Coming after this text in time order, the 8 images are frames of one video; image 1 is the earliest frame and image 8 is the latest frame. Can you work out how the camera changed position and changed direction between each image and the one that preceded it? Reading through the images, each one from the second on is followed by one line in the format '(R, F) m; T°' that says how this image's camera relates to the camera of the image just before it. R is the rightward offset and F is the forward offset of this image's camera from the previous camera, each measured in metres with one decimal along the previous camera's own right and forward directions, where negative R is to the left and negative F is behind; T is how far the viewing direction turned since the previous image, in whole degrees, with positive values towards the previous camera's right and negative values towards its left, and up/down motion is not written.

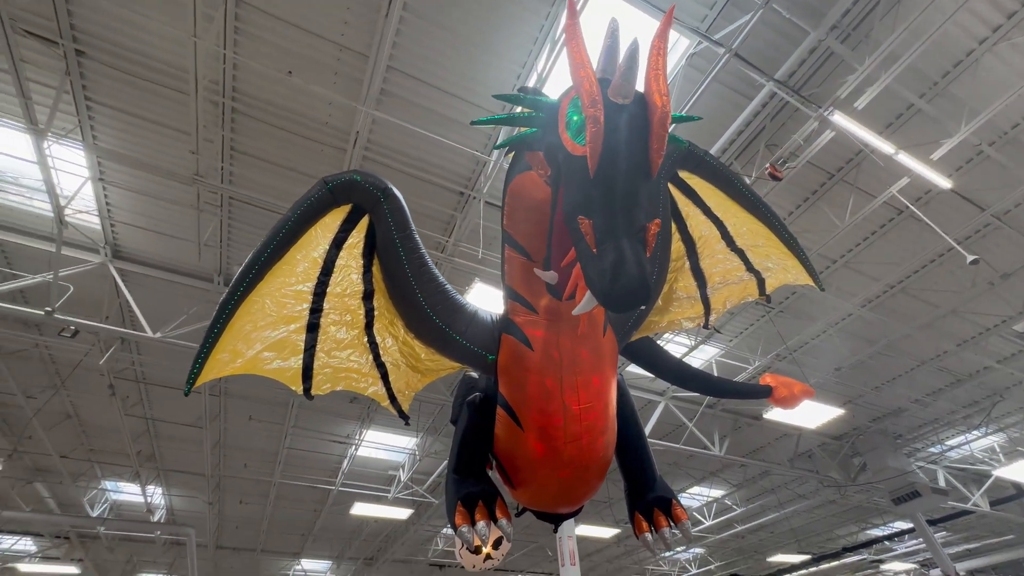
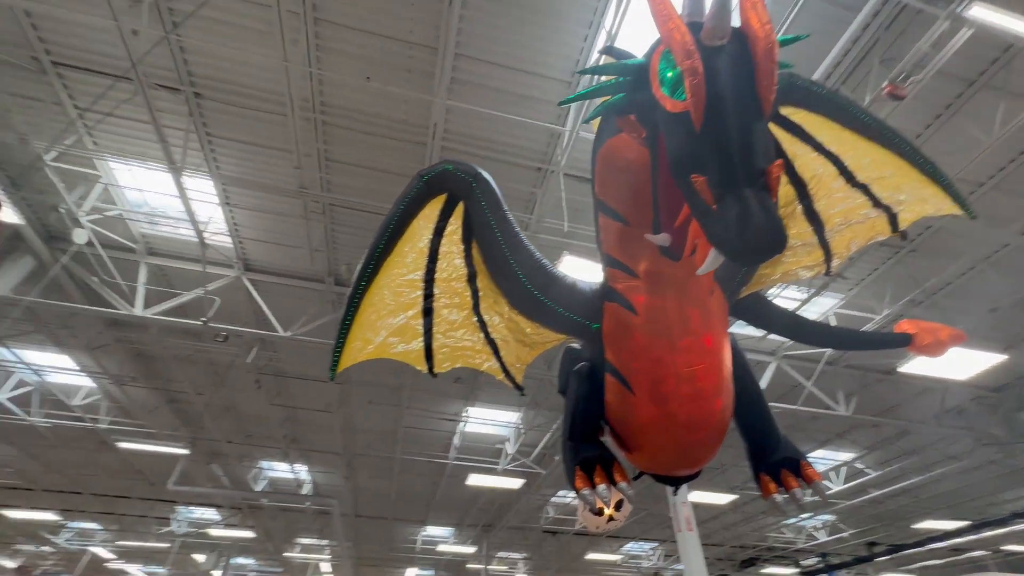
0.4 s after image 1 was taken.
(-0.1, 0.0) m; -11°
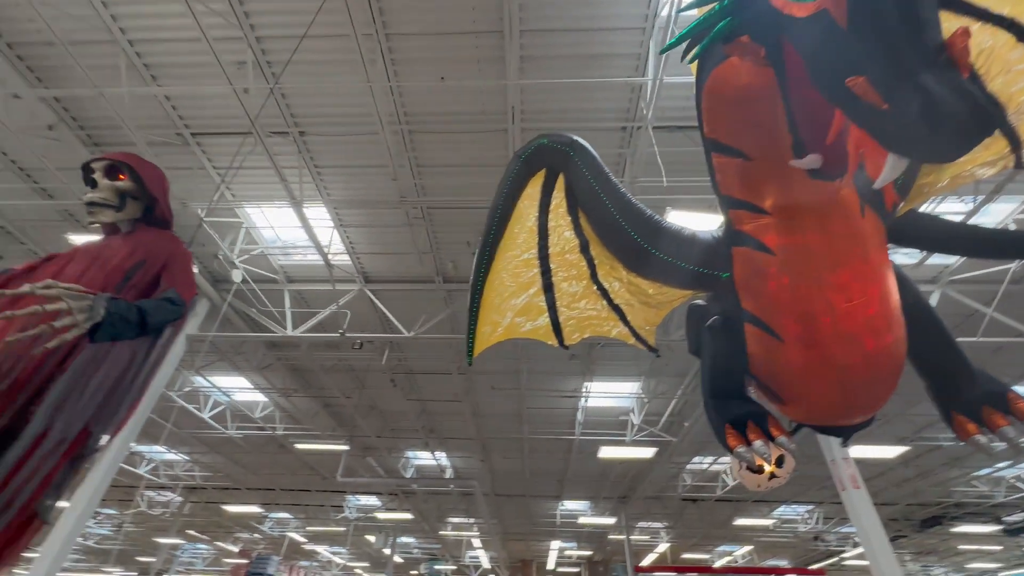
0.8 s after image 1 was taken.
(-0.1, 0.0) m; -12°
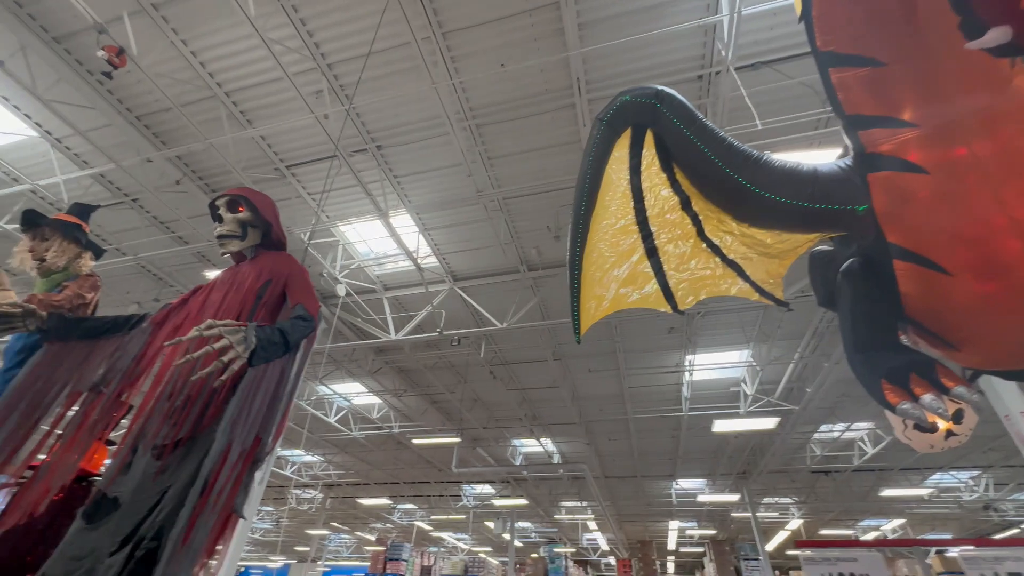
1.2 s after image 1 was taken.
(-0.1, 0.0) m; -10°
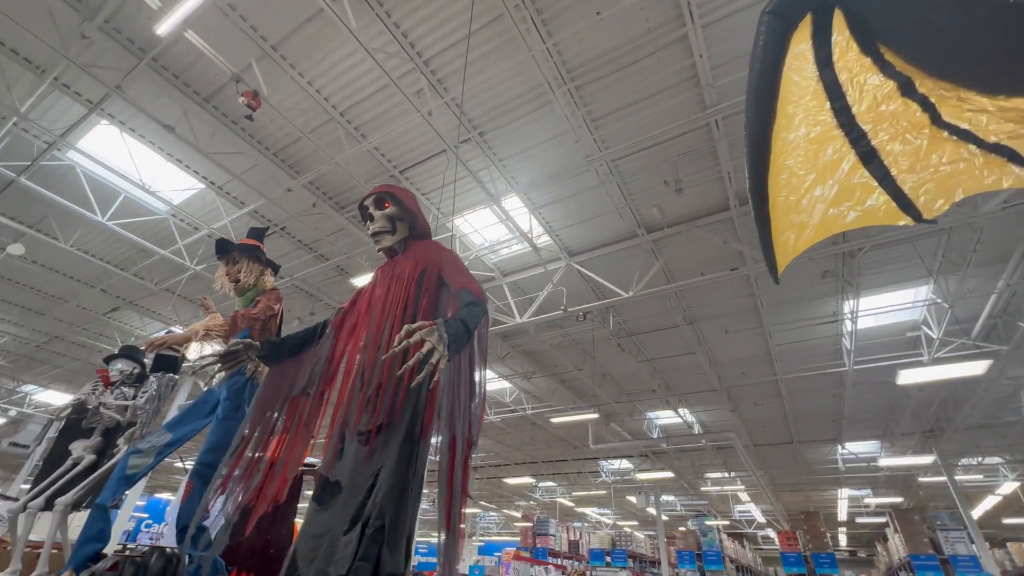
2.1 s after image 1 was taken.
(-0.2, +0.1) m; -13°
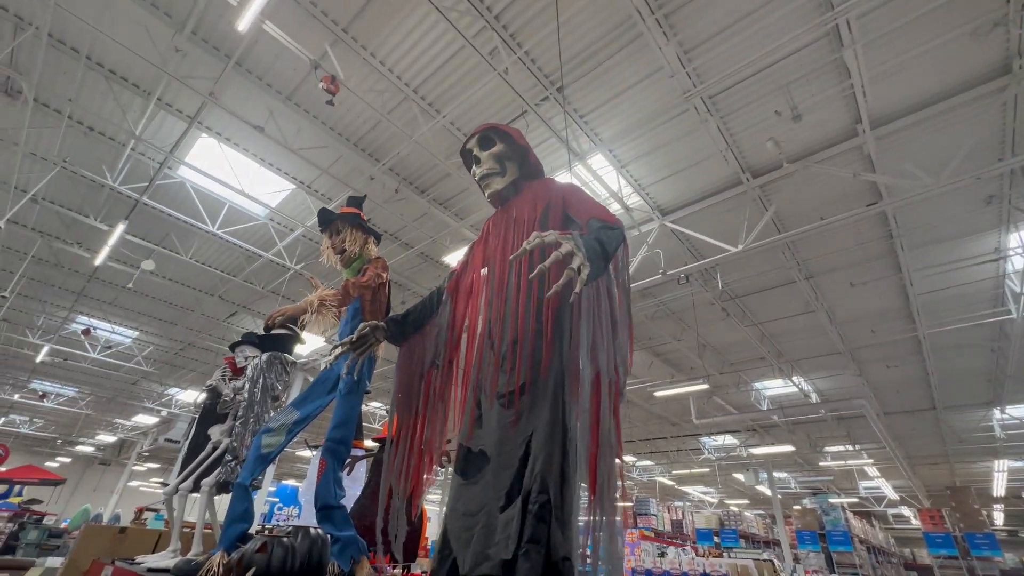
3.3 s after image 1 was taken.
(-0.3, +0.3) m; -9°
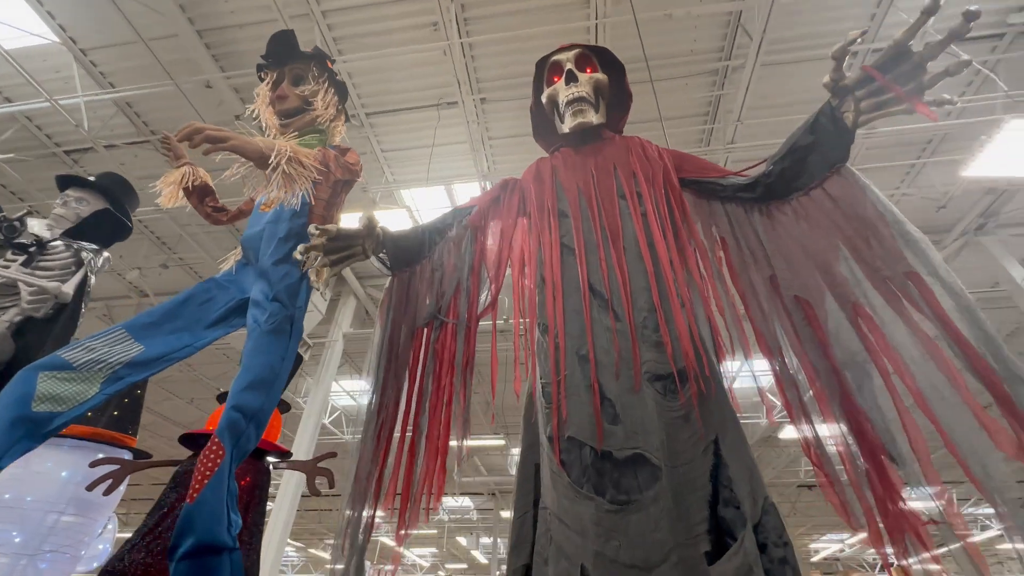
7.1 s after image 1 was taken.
(-0.7, +0.7) m; +28°
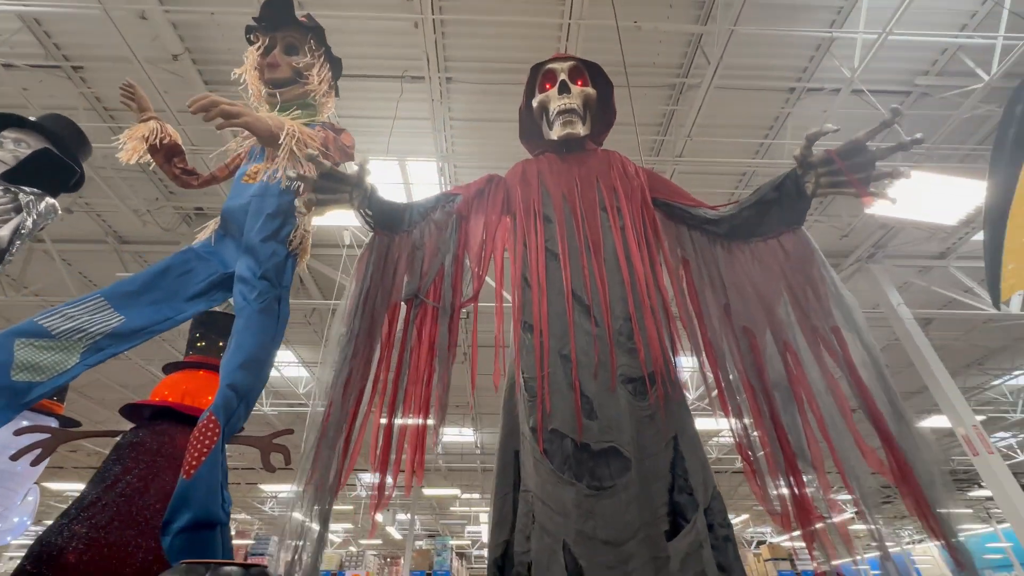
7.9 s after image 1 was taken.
(-0.1, -0.1) m; +8°
